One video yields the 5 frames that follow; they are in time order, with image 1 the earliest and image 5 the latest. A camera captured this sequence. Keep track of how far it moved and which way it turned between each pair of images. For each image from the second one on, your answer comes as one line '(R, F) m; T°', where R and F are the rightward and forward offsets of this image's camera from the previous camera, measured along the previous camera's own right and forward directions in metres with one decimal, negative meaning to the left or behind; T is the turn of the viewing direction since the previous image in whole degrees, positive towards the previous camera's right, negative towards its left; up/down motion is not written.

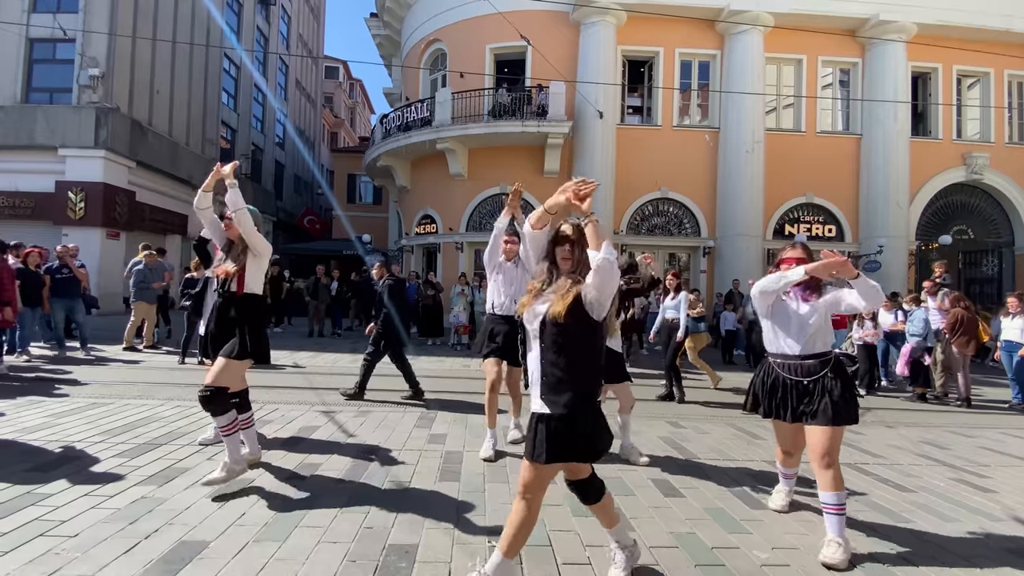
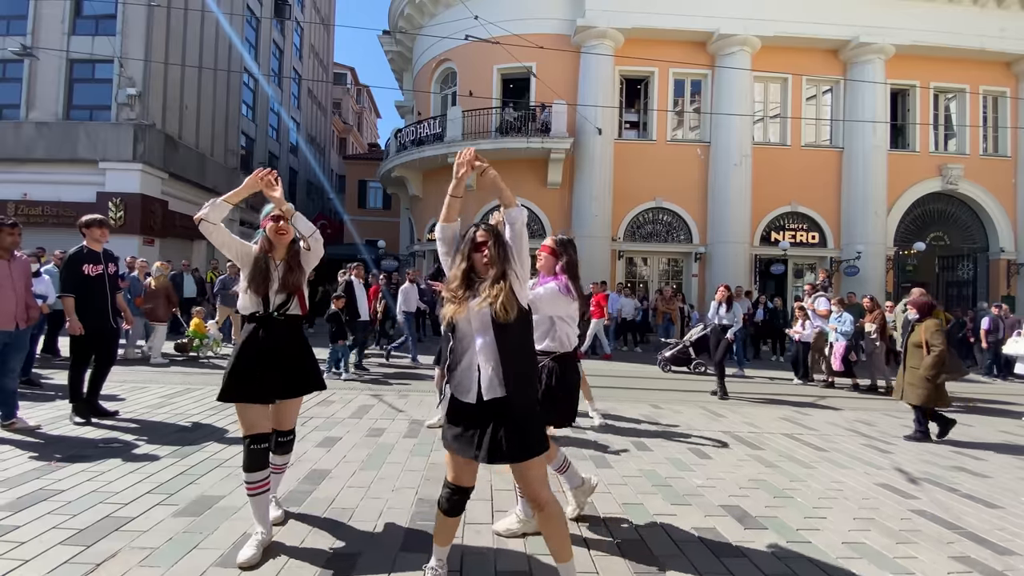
(-0.1, -1.5) m; 0°
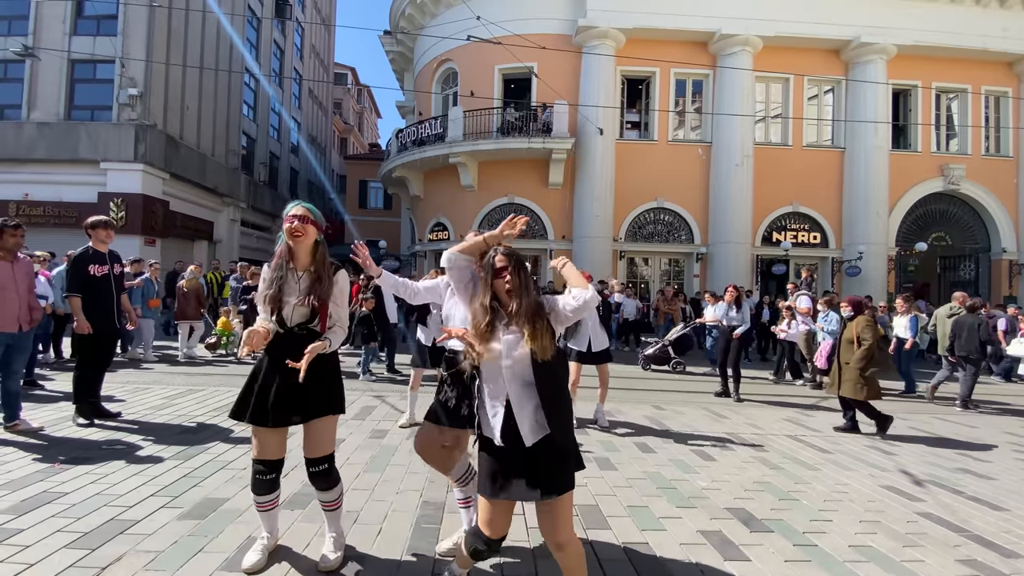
(0.0, 0.0) m; 0°
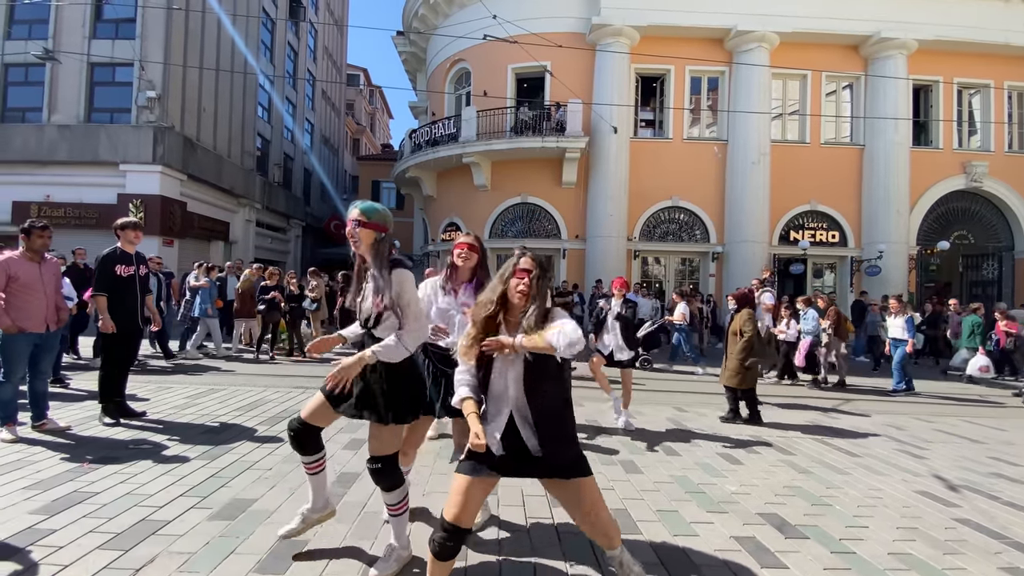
(-0.1, 0.0) m; -1°
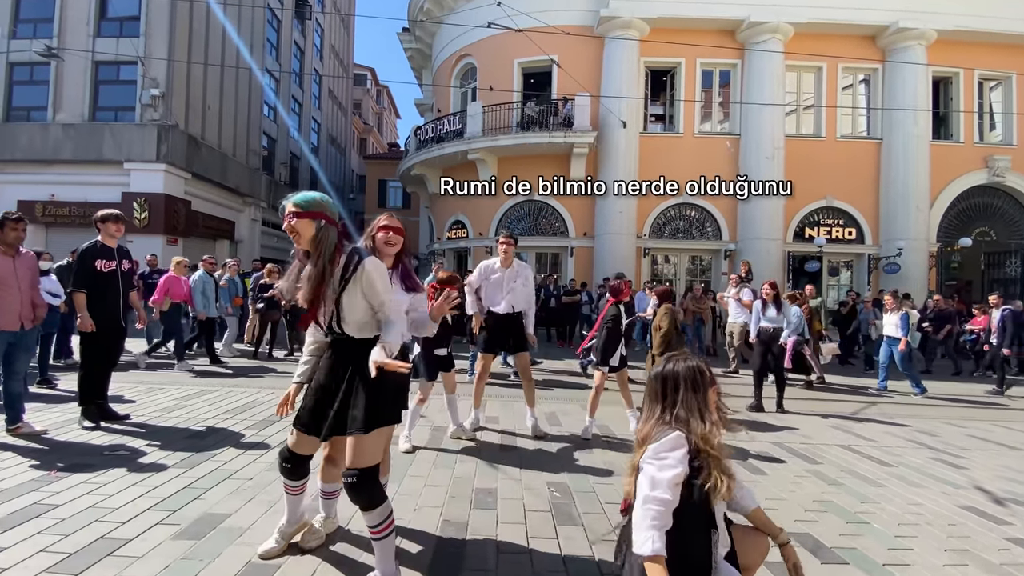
(+0.1, +0.4) m; -1°
